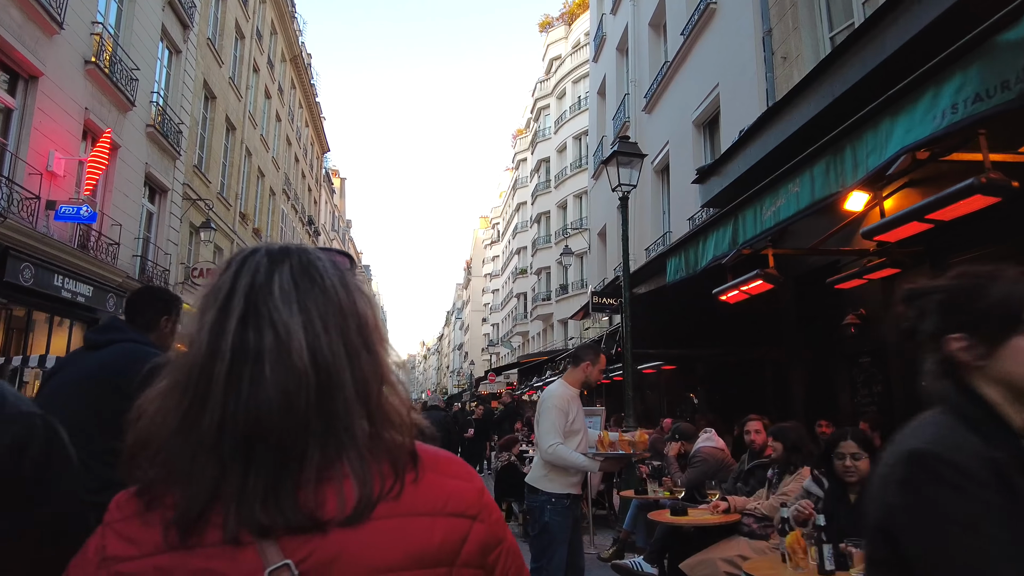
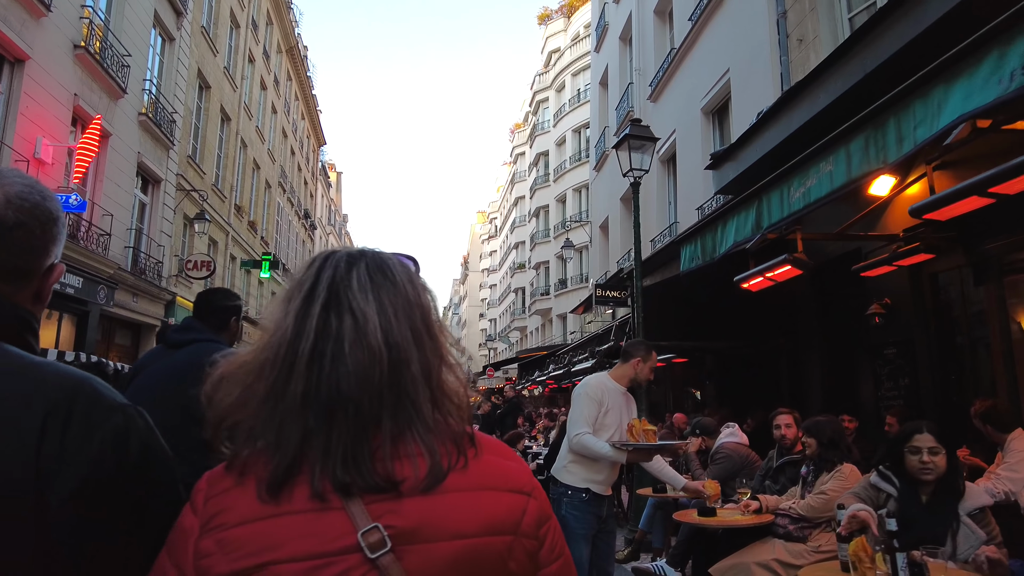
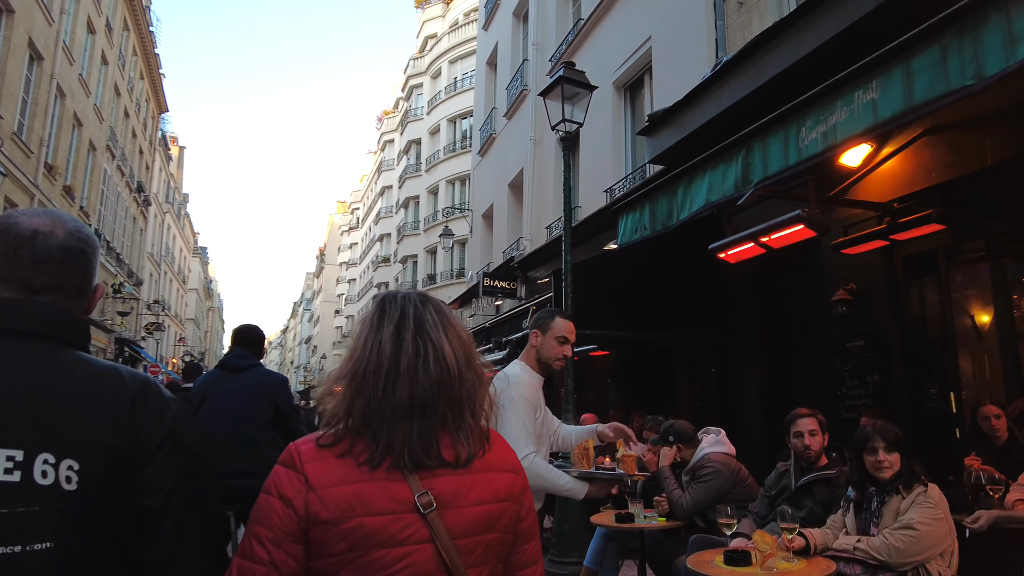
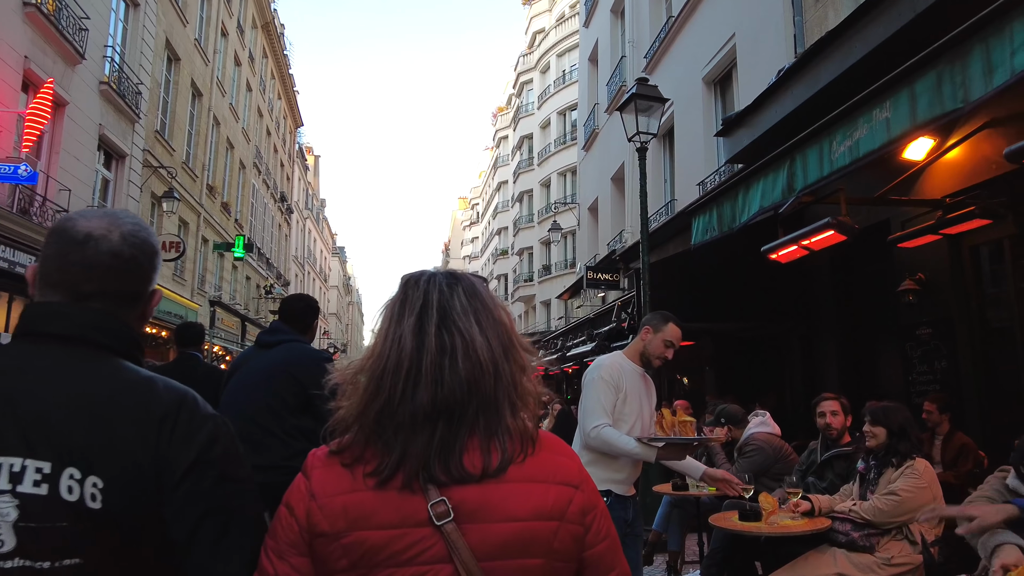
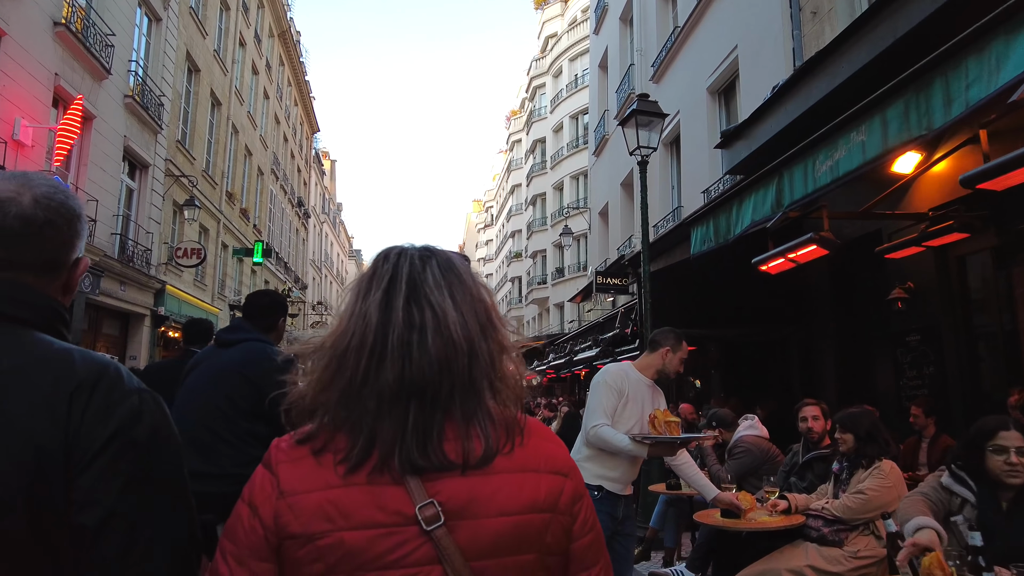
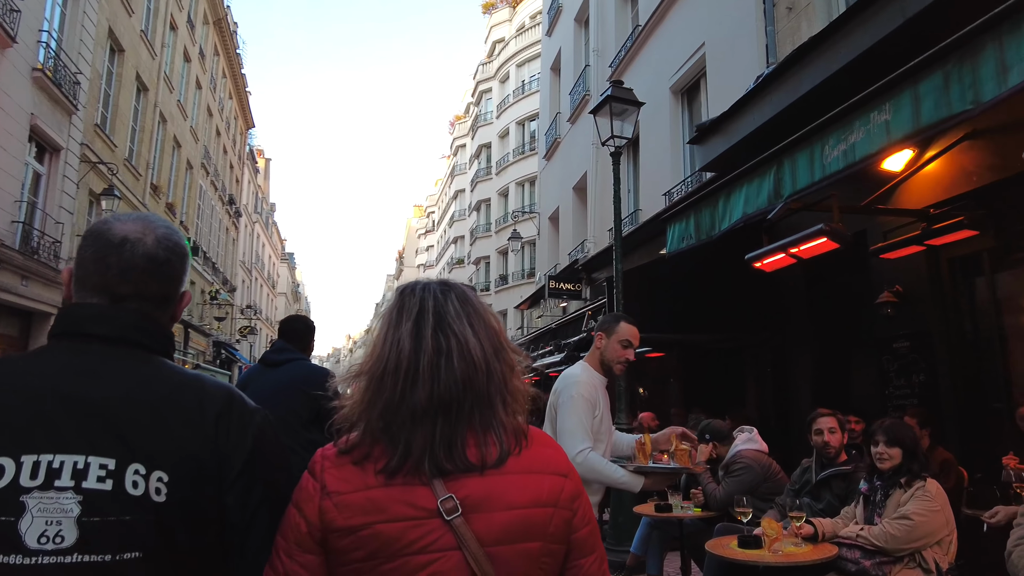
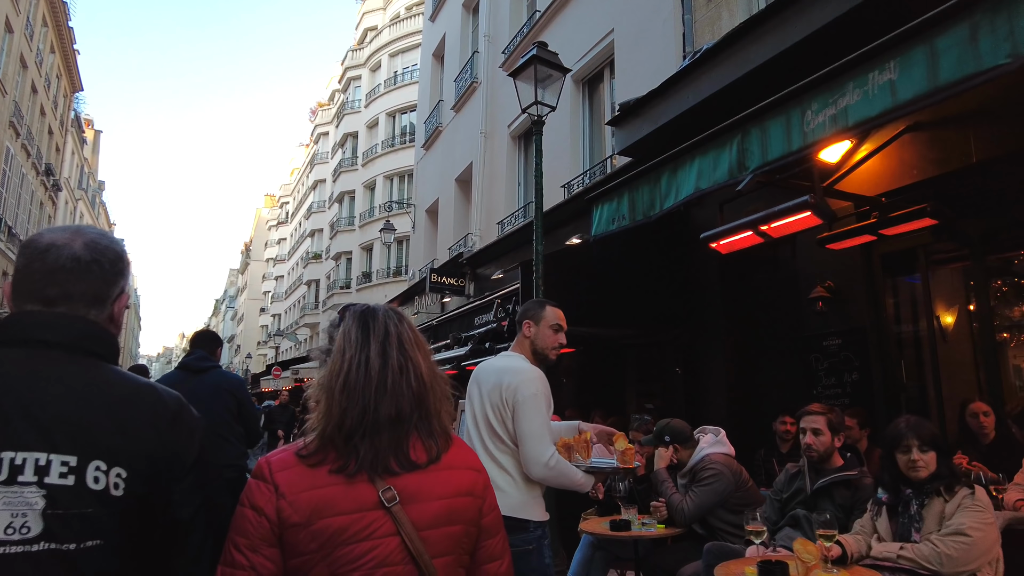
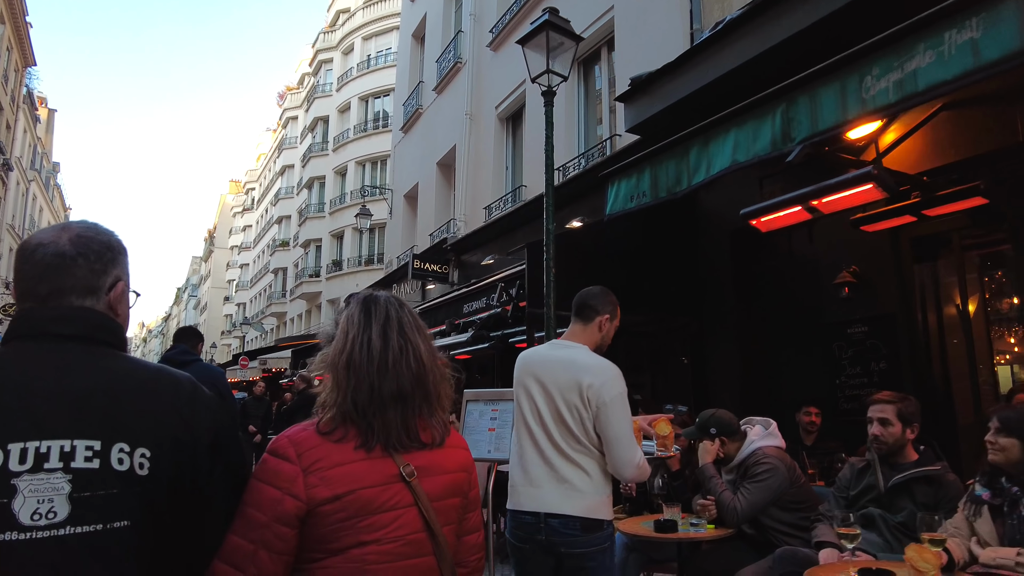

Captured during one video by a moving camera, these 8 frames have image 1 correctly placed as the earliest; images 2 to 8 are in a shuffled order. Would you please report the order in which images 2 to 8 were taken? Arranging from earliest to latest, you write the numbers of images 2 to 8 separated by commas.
2, 5, 4, 6, 3, 7, 8
